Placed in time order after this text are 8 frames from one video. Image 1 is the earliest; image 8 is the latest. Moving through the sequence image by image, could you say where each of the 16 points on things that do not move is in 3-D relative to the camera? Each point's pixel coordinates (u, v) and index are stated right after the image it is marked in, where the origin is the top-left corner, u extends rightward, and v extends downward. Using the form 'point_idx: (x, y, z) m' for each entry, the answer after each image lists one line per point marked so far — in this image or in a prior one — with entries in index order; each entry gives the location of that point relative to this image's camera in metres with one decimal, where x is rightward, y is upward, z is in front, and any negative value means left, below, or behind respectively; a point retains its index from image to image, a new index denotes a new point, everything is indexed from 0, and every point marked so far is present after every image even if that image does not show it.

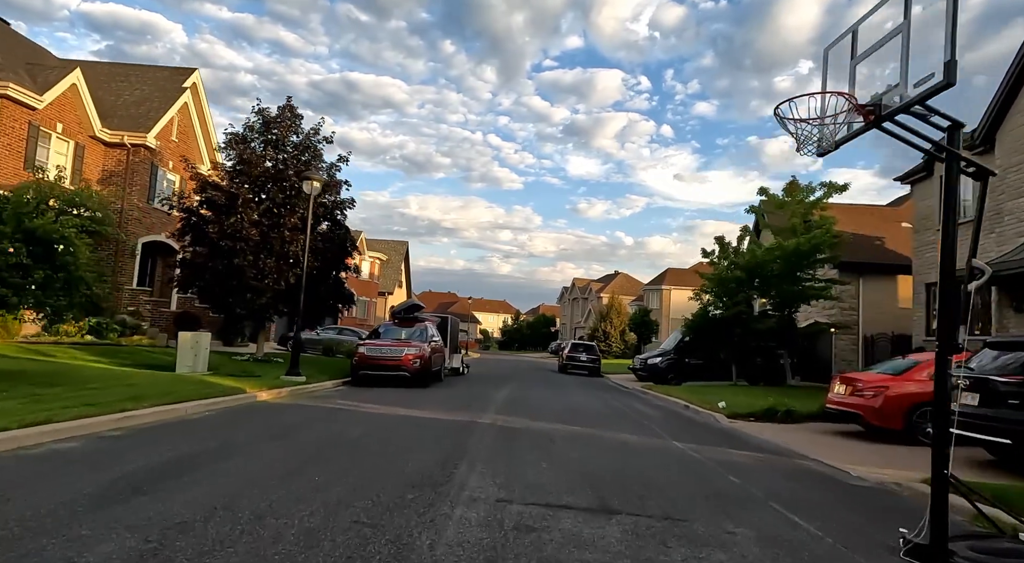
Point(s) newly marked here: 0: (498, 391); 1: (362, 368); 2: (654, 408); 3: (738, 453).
0: (-0.5, -3.3, +17.7) m
1: (-4.2, -2.5, +16.6) m
2: (+3.7, -3.4, +15.9) m
3: (+3.2, -2.5, +8.5) m
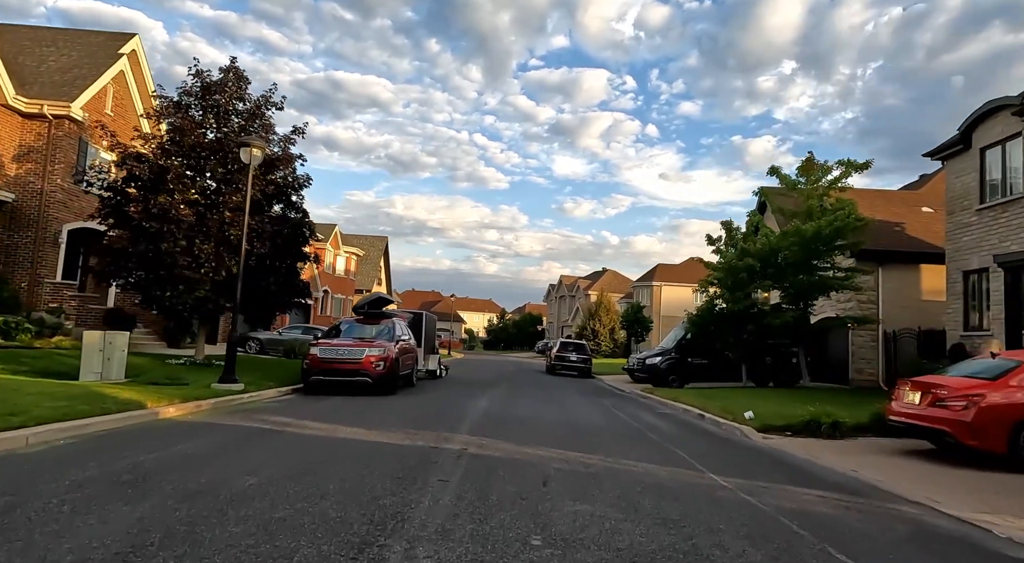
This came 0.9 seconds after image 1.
0: (-0.9, -3.0, +15.1) m
1: (-4.7, -2.2, +13.9) m
2: (+3.3, -3.1, +13.3) m
3: (+3.0, -2.2, +6.0) m
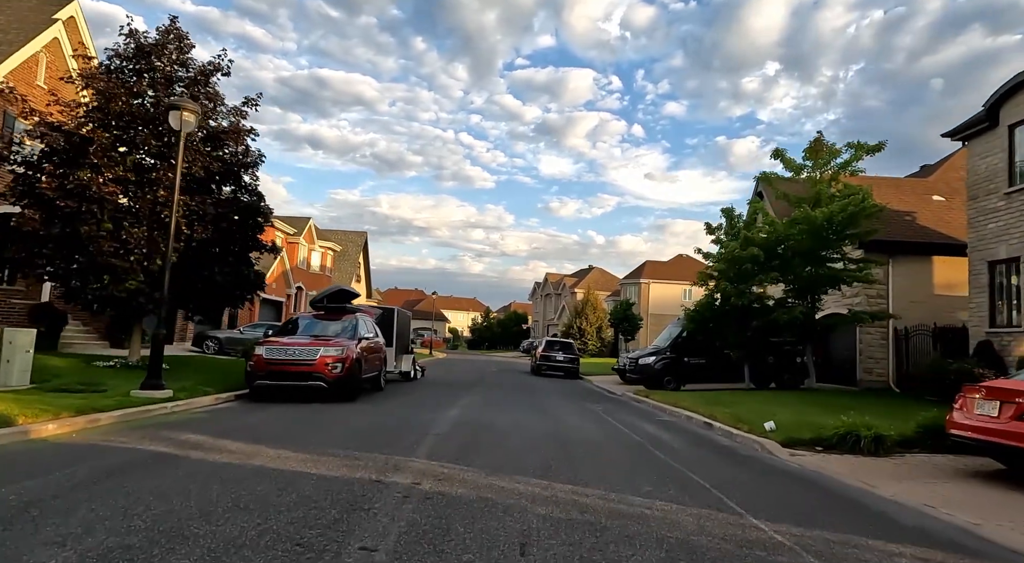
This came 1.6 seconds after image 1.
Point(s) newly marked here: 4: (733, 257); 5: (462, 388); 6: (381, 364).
0: (-1.4, -2.7, +13.1) m
1: (-5.1, -1.9, +11.9) m
2: (+2.9, -2.8, +11.5) m
3: (+2.7, -1.9, +4.2) m
4: (+6.5, +0.7, +17.6) m
5: (-1.7, -3.6, +19.8) m
6: (-3.5, -2.2, +15.7) m
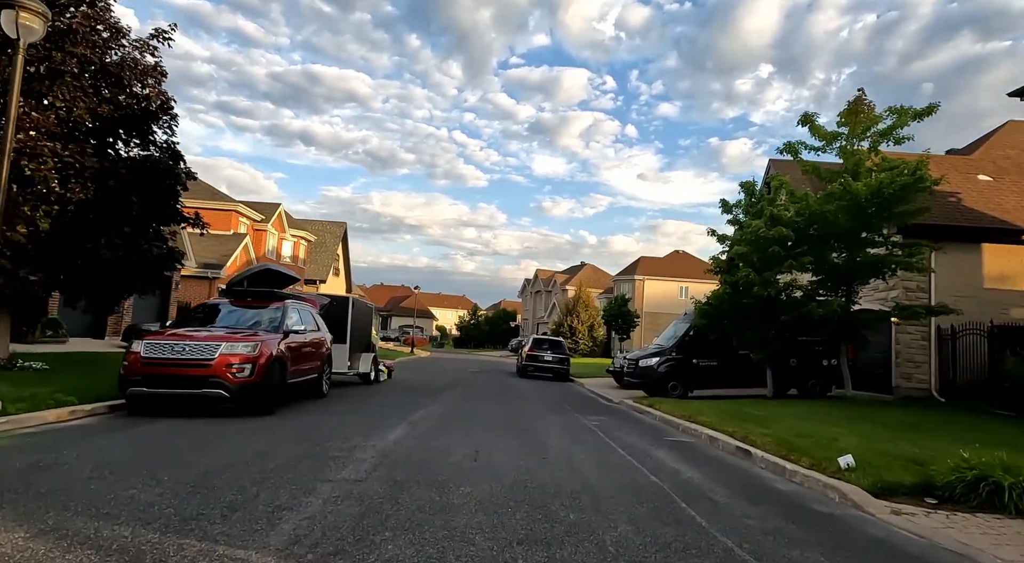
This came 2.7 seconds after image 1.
0: (-1.9, -2.3, +10.0) m
1: (-5.6, -1.5, +8.8) m
2: (+2.4, -2.5, +8.5) m
3: (+2.3, -1.6, +1.1) m
4: (+6.0, +1.1, +14.6) m
5: (-2.3, -3.2, +16.7) m
6: (-4.1, -1.8, +12.5) m
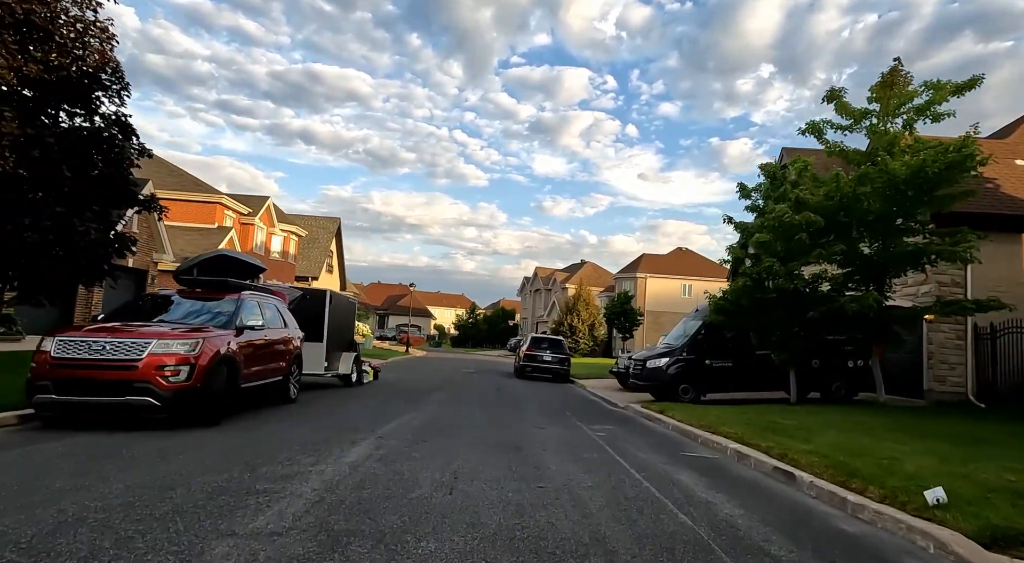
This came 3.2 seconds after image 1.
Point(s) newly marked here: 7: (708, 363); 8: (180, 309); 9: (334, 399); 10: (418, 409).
0: (-2.0, -2.1, +8.5) m
1: (-5.7, -1.3, +7.2) m
2: (+2.3, -2.3, +7.0) m
3: (+2.2, -1.4, -0.4) m
4: (+5.9, +1.2, +13.0) m
5: (-2.4, -3.0, +15.2) m
6: (-4.2, -1.6, +11.0) m
7: (+5.3, -2.2, +16.1) m
8: (-5.2, -0.5, +9.4) m
9: (-4.1, -2.7, +13.6) m
10: (-2.0, -2.6, +12.2) m
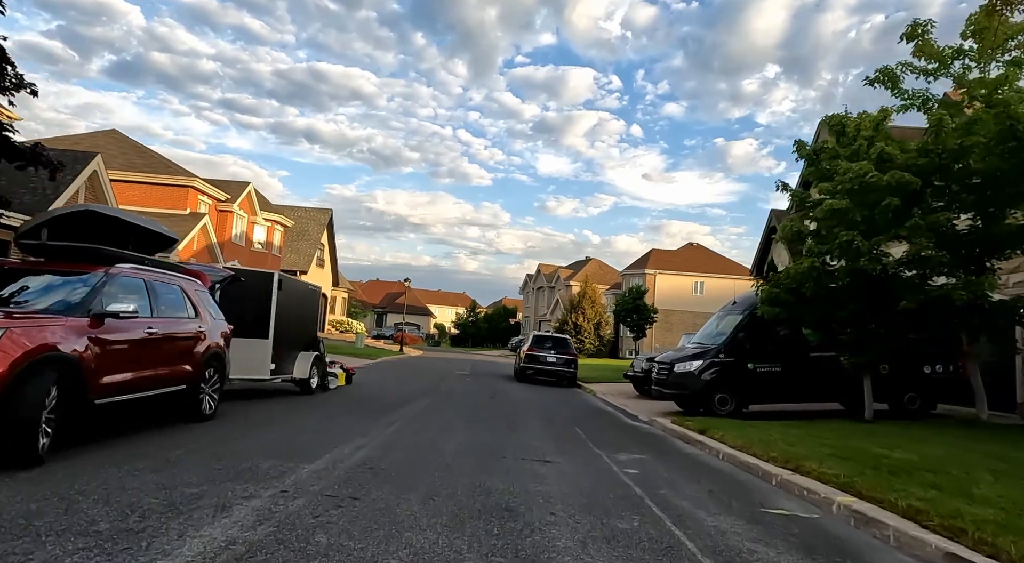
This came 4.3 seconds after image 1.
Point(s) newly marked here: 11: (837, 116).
0: (-2.1, -1.8, +5.5) m
1: (-5.8, -0.9, +4.2) m
2: (+2.2, -2.0, +3.9) m
3: (+2.1, -1.1, -3.4) m
4: (+5.8, +1.6, +10.0) m
5: (-2.5, -2.6, +12.2) m
6: (-4.3, -1.2, +8.0) m
7: (+5.3, -1.9, +13.0) m
8: (-5.3, -0.1, +6.4) m
9: (-4.2, -2.3, +10.6) m
10: (-2.1, -2.2, +9.2) m
11: (+6.5, +3.2, +11.7) m
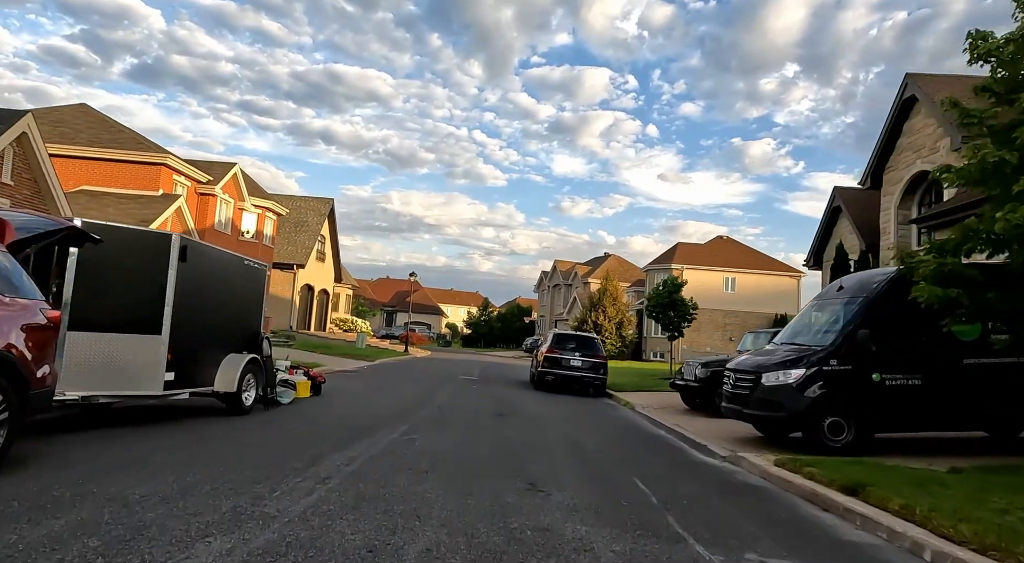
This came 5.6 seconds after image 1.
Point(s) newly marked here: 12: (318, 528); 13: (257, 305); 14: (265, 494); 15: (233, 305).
0: (-2.0, -1.3, +1.6) m
1: (-5.7, -0.5, +0.4) m
2: (+2.2, -1.5, -0.1) m
3: (+1.9, -0.6, -7.4) m
4: (+6.0, +2.0, +5.9) m
5: (-2.2, -2.2, +8.3) m
6: (-4.1, -0.8, +4.2) m
7: (+5.6, -1.5, +8.9) m
8: (-5.2, +0.4, +2.6) m
9: (-3.9, -1.9, +6.8) m
10: (-1.9, -1.8, +5.3) m
11: (+6.7, +3.6, +7.6) m
12: (-1.2, -1.7, +3.9) m
13: (-4.4, -0.4, +10.1) m
14: (-1.9, -1.8, +4.6) m
15: (-4.3, -0.4, +9.1) m
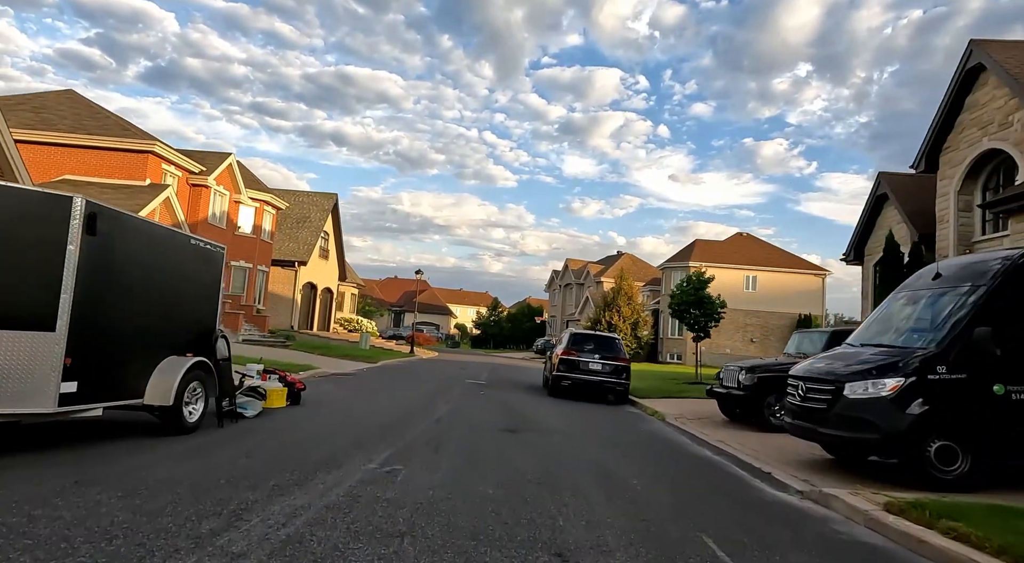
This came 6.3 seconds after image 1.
0: (-2.0, -1.1, -0.3) m
1: (-5.7, -0.3, -1.4) m
2: (+2.3, -1.3, -2.1) m
3: (+1.8, -0.4, -9.4) m
4: (+6.2, +2.2, +3.8) m
5: (-2.0, -2.0, +6.3) m
6: (-4.0, -0.5, +2.2) m
7: (+5.7, -1.3, +6.9) m
8: (-5.1, +0.6, +0.7) m
9: (-3.8, -1.7, +4.9) m
10: (-1.8, -1.6, +3.3) m
11: (+6.9, +3.8, +5.5) m
12: (-1.1, -1.5, +2.0) m
13: (-4.2, -0.2, +8.2) m
14: (-1.8, -1.6, +2.7) m
15: (-4.1, -0.2, +7.2) m
